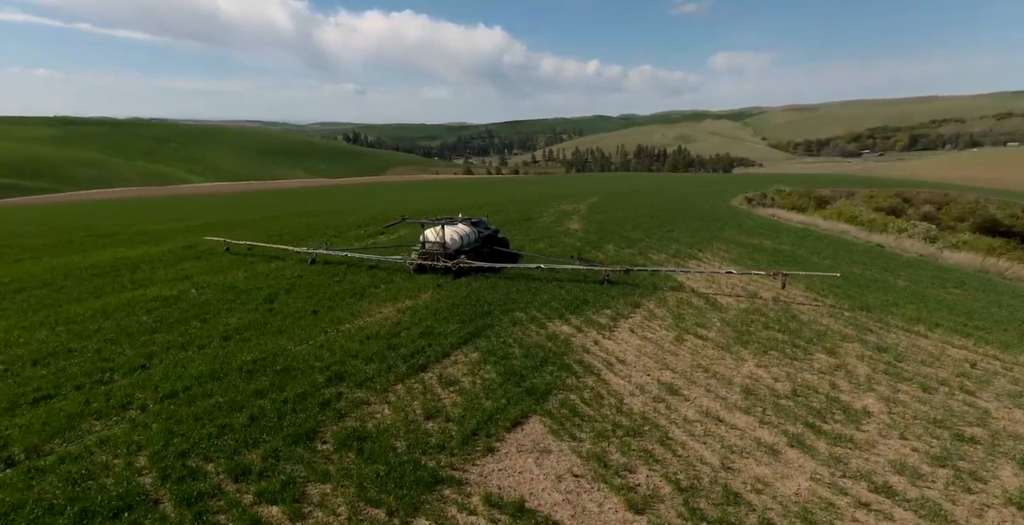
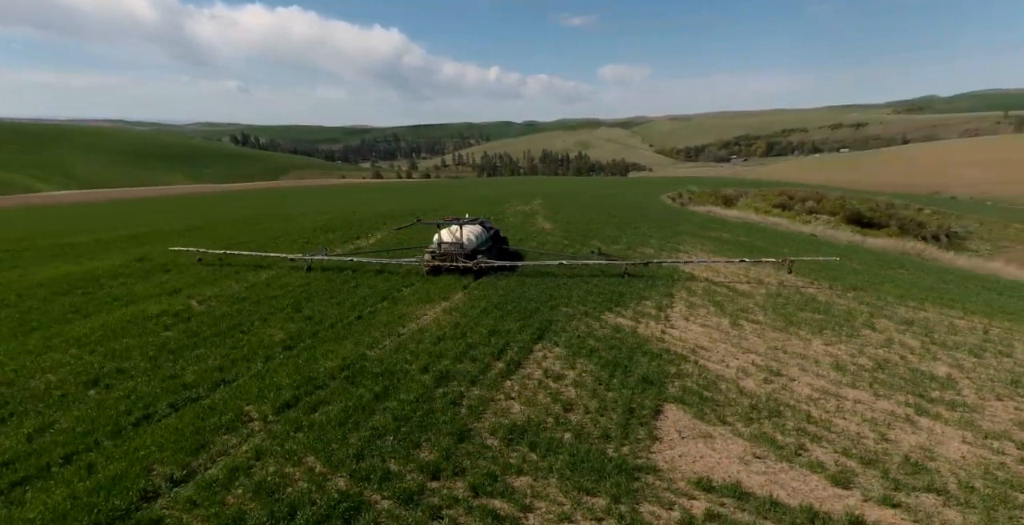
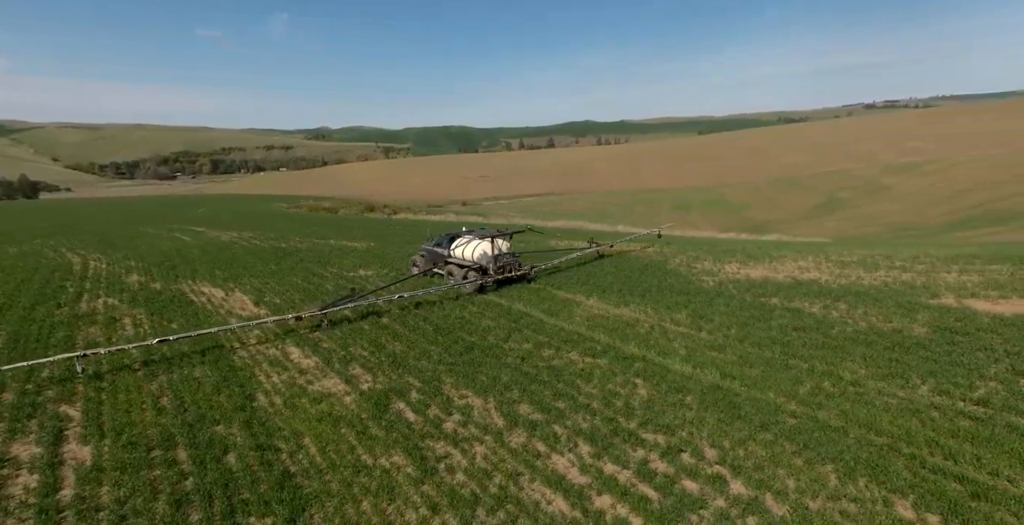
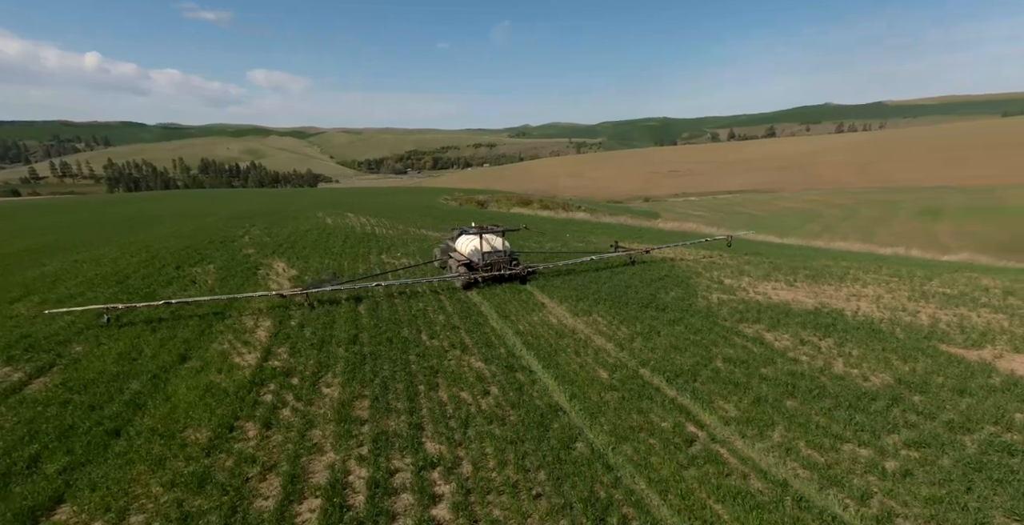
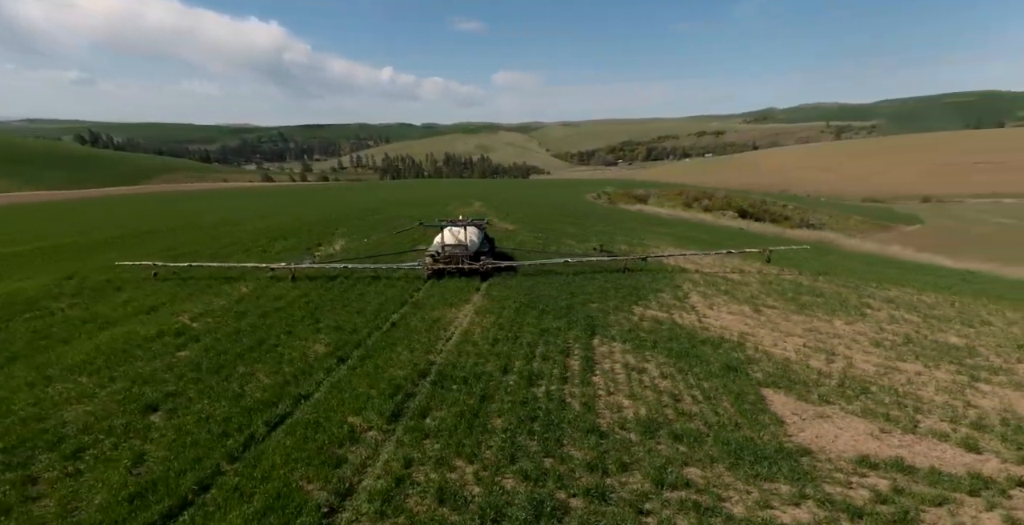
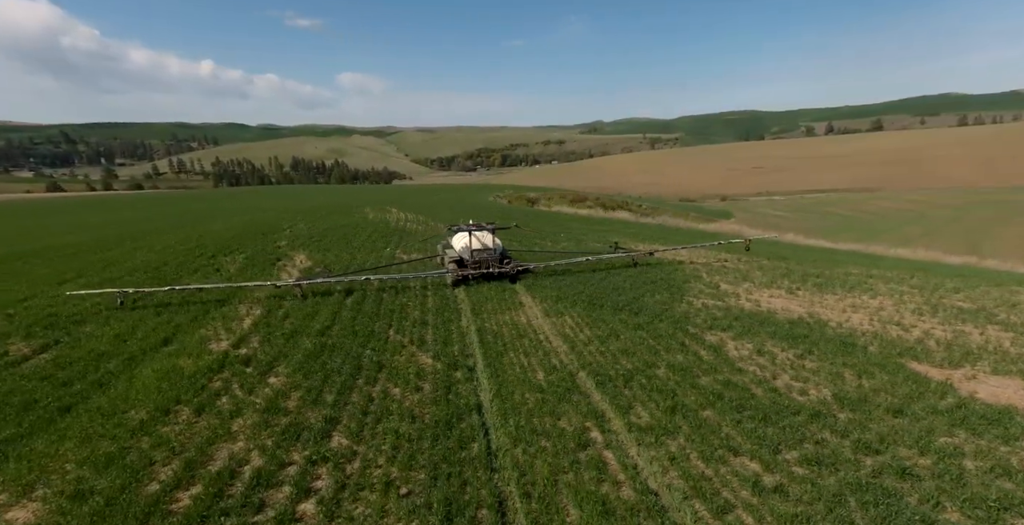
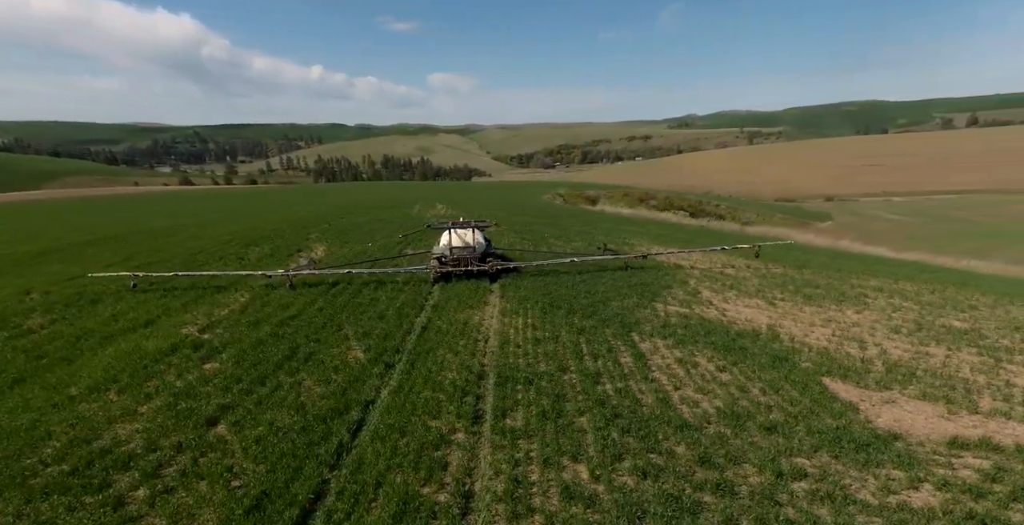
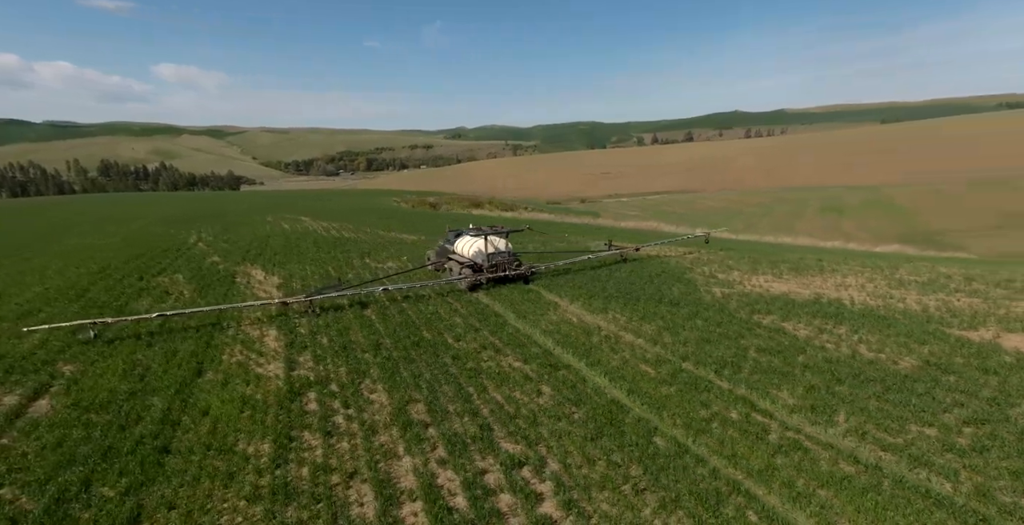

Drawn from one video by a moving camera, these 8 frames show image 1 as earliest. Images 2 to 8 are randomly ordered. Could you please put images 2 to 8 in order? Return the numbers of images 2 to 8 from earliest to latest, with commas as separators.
2, 5, 7, 6, 4, 8, 3
